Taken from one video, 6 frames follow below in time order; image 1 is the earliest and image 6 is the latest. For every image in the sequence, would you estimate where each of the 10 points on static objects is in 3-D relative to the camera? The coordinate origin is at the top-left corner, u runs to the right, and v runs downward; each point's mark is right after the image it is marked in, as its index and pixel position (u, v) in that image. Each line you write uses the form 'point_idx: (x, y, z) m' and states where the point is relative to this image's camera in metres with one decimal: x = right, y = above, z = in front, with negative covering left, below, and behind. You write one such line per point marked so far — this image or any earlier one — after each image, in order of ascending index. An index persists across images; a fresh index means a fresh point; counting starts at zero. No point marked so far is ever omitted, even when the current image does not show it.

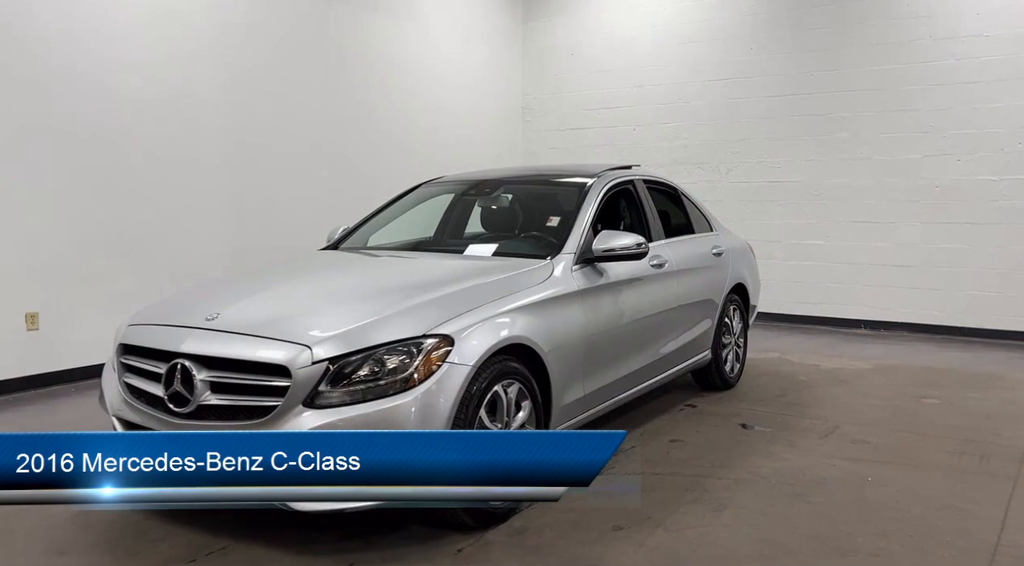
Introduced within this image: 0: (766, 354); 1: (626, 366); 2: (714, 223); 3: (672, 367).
0: (+2.0, -0.6, +6.6) m
1: (+0.5, -0.4, +3.9) m
2: (+1.3, +0.4, +5.3) m
3: (+0.8, -0.5, +4.5) m
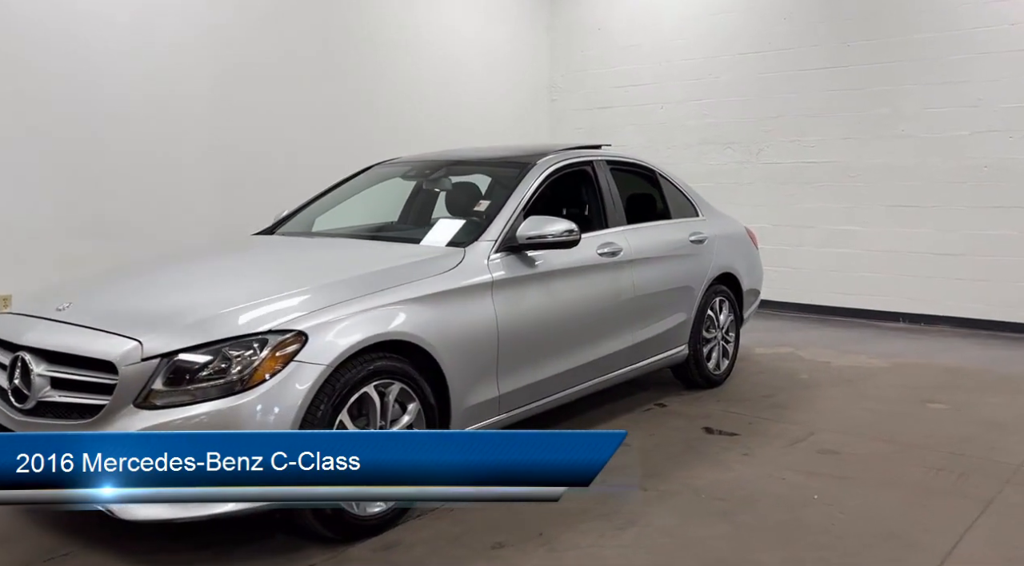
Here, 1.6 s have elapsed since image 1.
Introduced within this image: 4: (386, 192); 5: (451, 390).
0: (+2.0, -0.5, +6.1) m
1: (+0.2, -0.4, +3.6) m
2: (+1.1, +0.5, +4.9) m
3: (+0.6, -0.4, +4.1) m
4: (-0.7, +0.5, +4.1) m
5: (-0.2, -0.4, +3.0) m
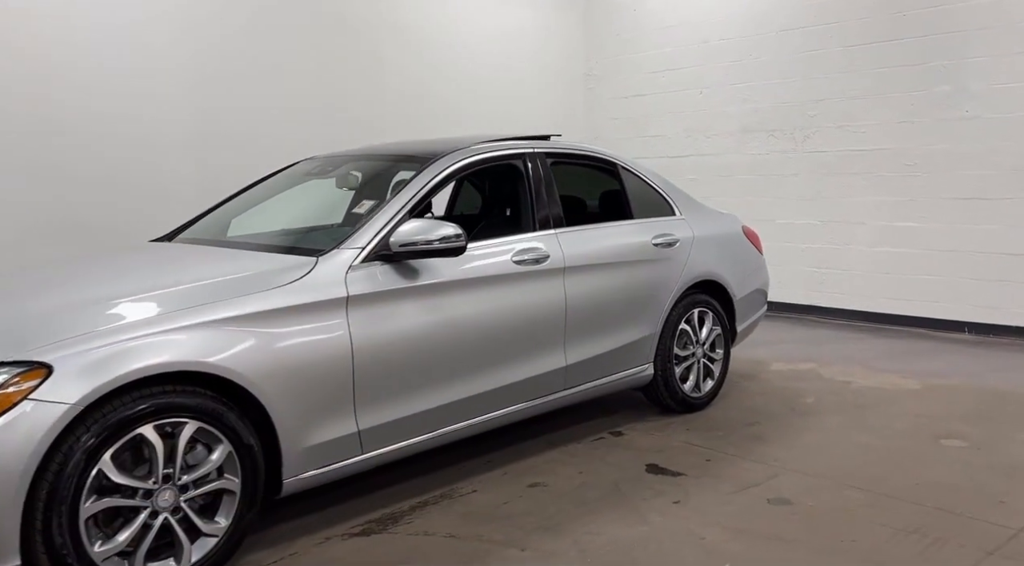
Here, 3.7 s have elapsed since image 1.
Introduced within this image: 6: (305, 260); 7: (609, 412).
0: (+1.9, -0.5, +5.4) m
1: (-0.2, -0.4, +3.1) m
2: (+0.9, +0.4, +4.3) m
3: (+0.2, -0.5, +3.6) m
4: (-1.1, +0.4, +3.7) m
5: (-0.7, -0.4, +2.5) m
6: (-0.7, +0.1, +2.8) m
7: (+0.5, -0.7, +4.2) m
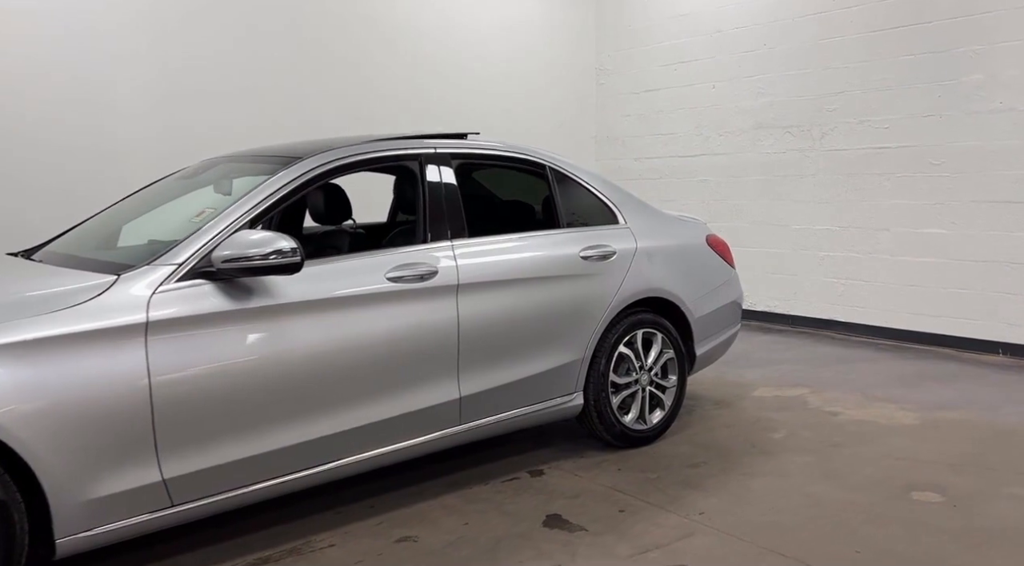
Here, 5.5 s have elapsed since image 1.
0: (+1.6, -0.6, +4.8) m
1: (-0.6, -0.5, +2.7) m
2: (+0.5, +0.3, +3.8) m
3: (-0.2, -0.5, +3.1) m
4: (-1.4, +0.4, +3.3) m
5: (-1.2, -0.5, +2.2) m
6: (-1.2, 0.0, +2.4) m
7: (+0.1, -0.7, +3.7) m
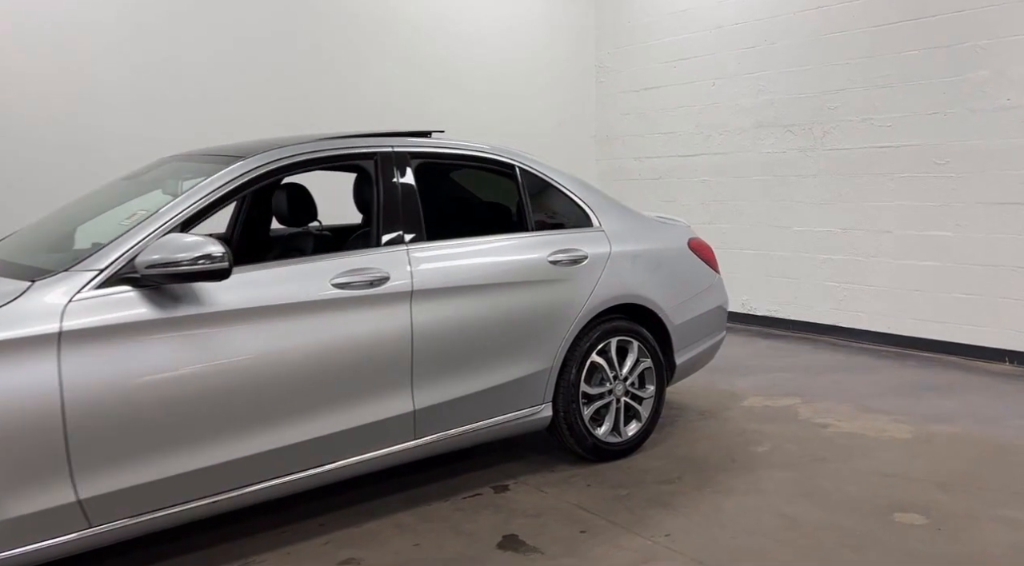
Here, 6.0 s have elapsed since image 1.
0: (+1.5, -0.6, +4.6) m
1: (-0.8, -0.5, +2.5) m
2: (+0.4, +0.3, +3.6) m
3: (-0.3, -0.6, +3.0) m
4: (-1.6, +0.3, +3.2) m
5: (-1.4, -0.5, +2.0) m
6: (-1.3, 0.0, +2.3) m
7: (0.0, -0.8, +3.5) m
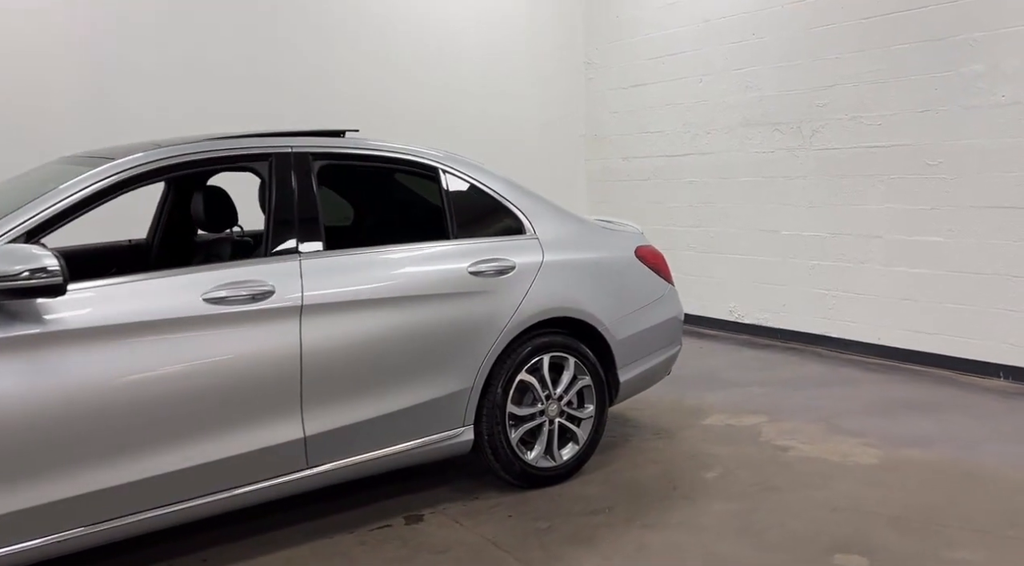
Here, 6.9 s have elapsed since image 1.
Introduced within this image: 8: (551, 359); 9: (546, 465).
0: (+1.2, -0.7, +4.3) m
1: (-1.1, -0.5, +2.3) m
2: (+0.1, +0.3, +3.3) m
3: (-0.7, -0.6, +2.7) m
4: (-1.9, +0.3, +3.0) m
5: (-1.7, -0.6, +1.8) m
6: (-1.7, 0.0, +2.0) m
7: (-0.3, -0.8, +3.3) m
8: (+0.2, -0.3, +3.3) m
9: (+0.1, -0.7, +3.3) m
